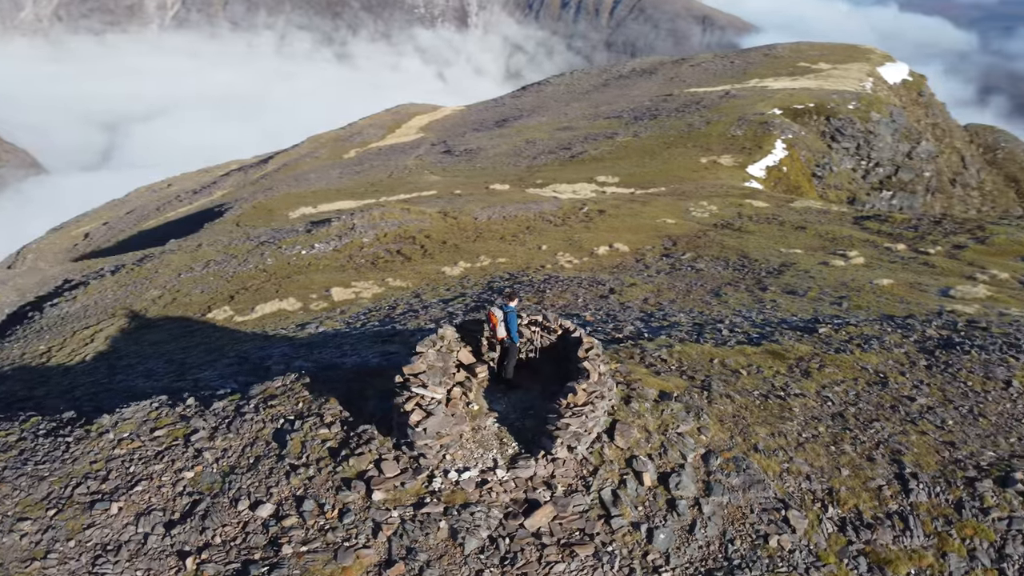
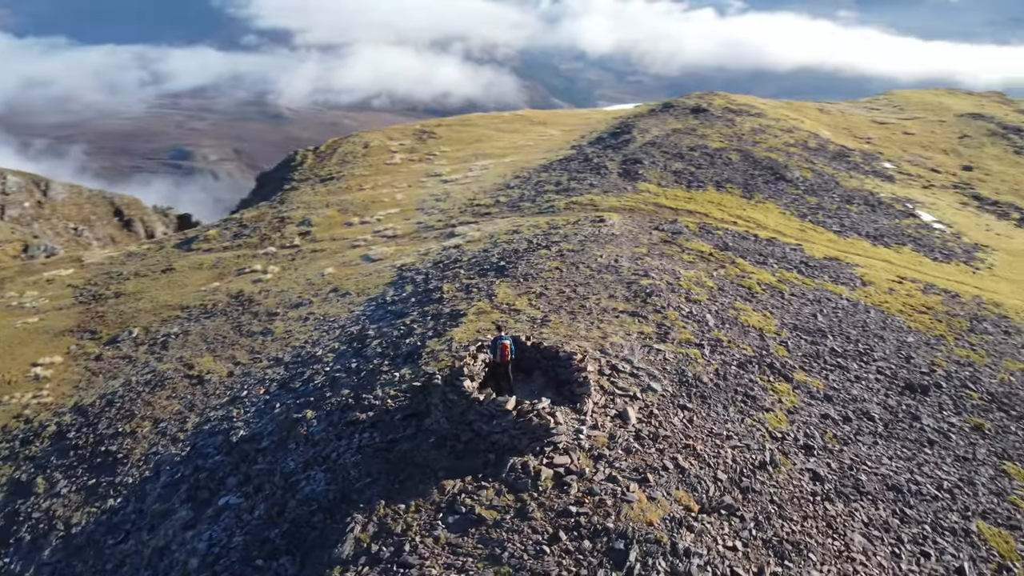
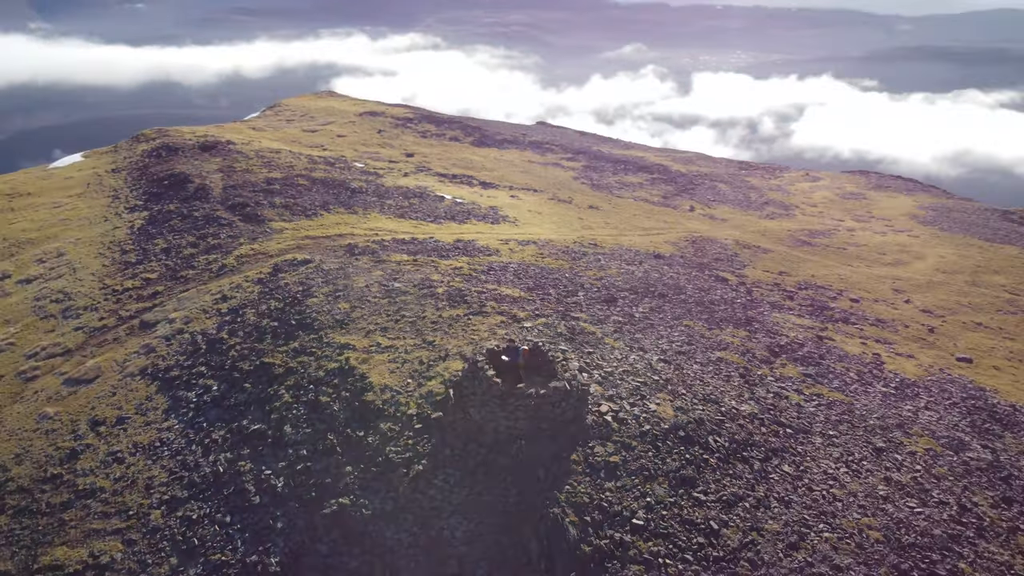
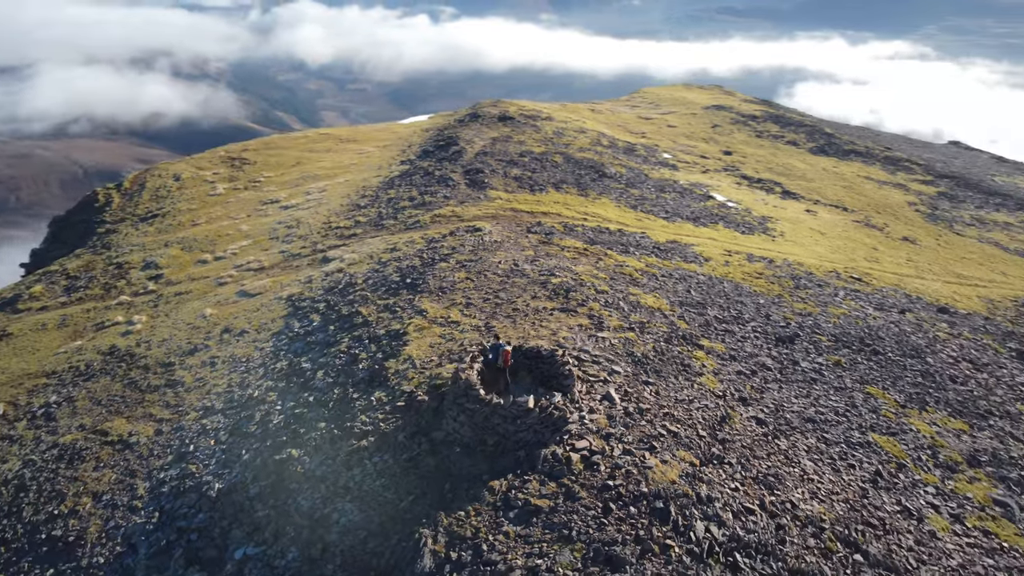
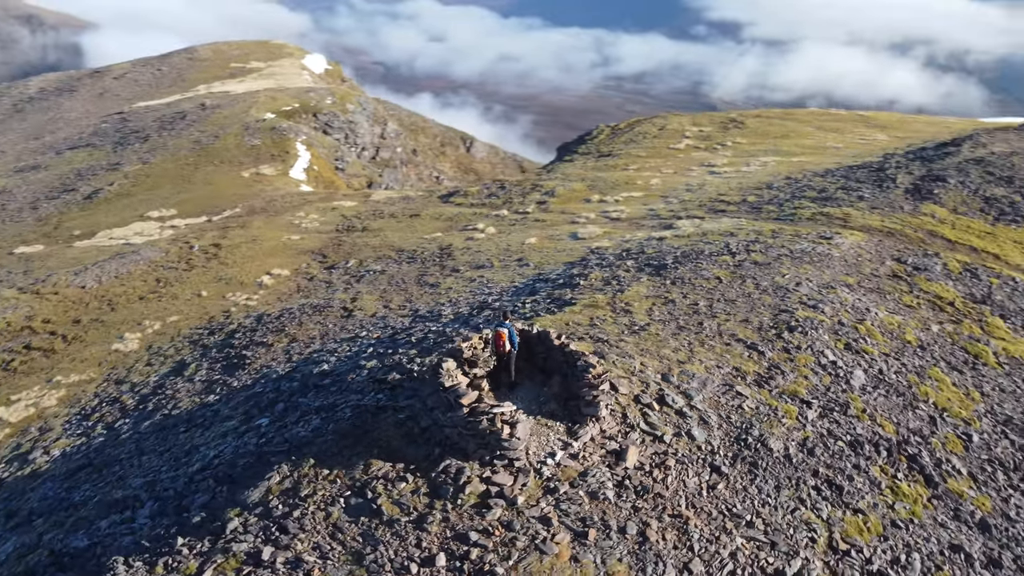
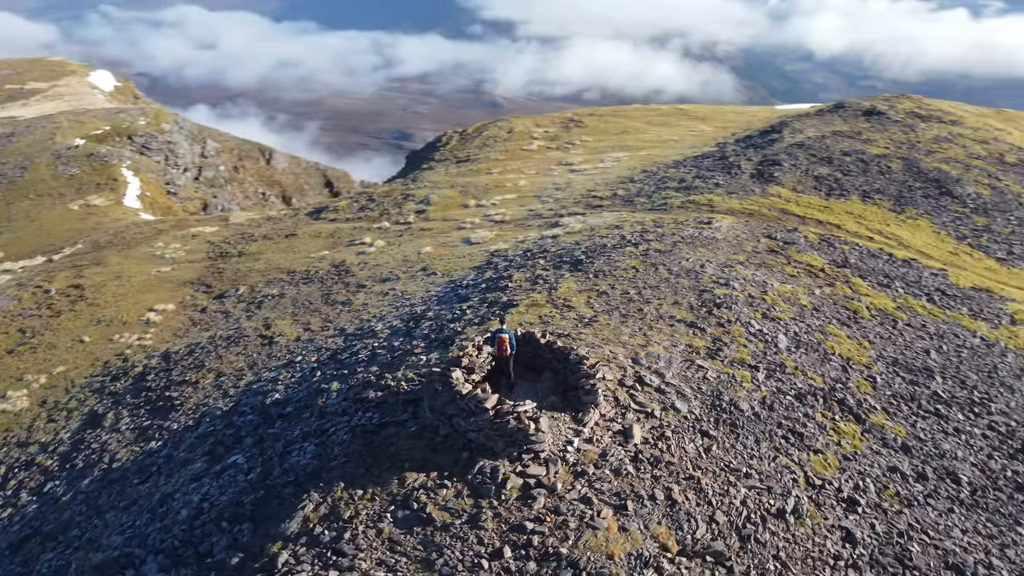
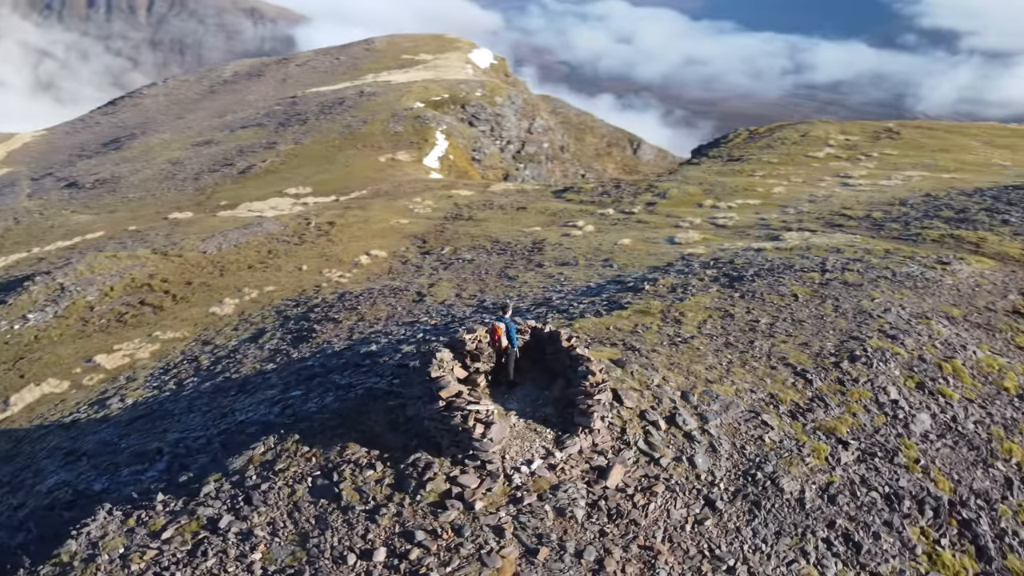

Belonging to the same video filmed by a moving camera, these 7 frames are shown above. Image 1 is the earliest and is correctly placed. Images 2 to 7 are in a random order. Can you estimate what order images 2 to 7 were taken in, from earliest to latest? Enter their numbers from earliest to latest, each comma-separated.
7, 5, 6, 2, 4, 3
